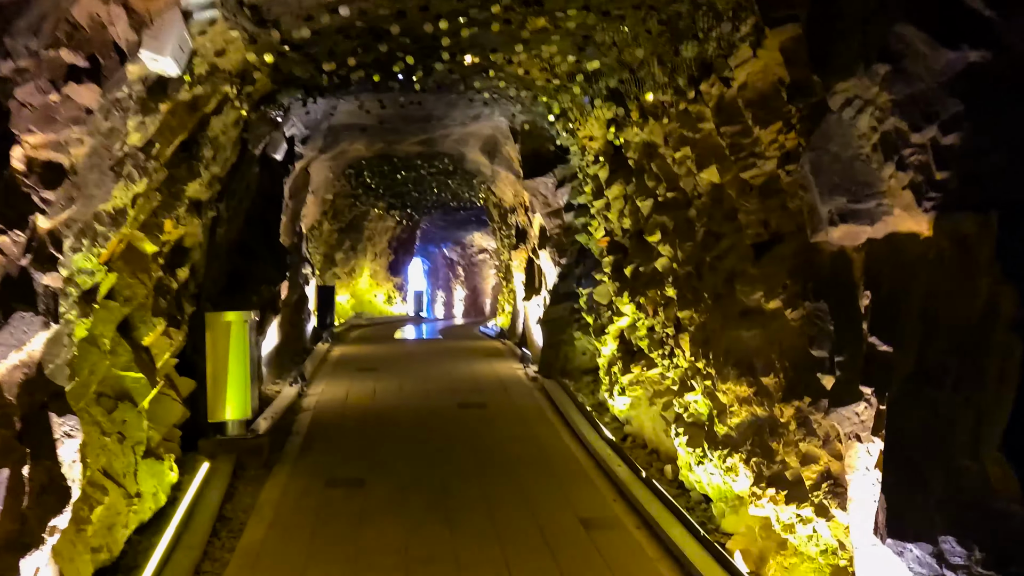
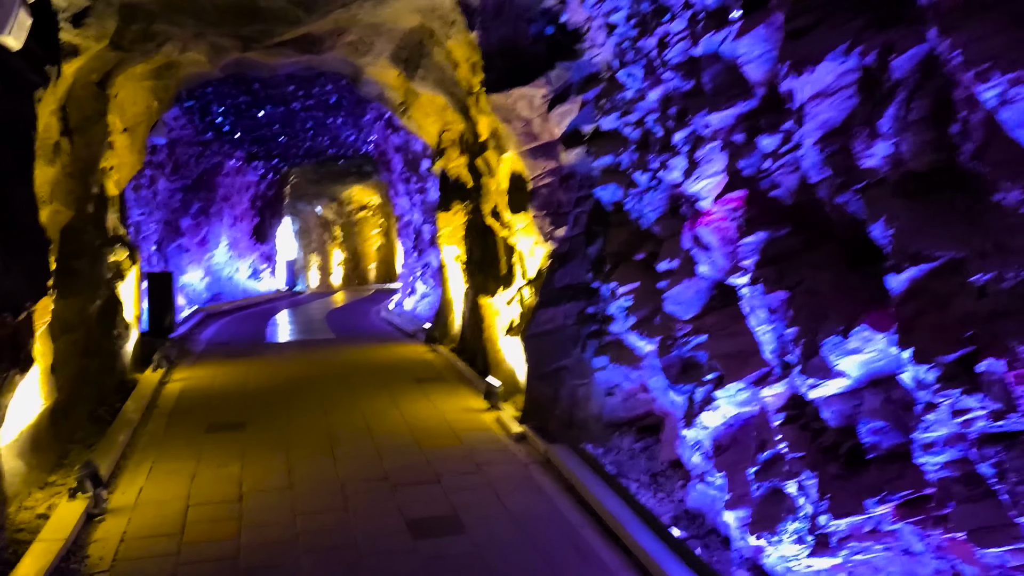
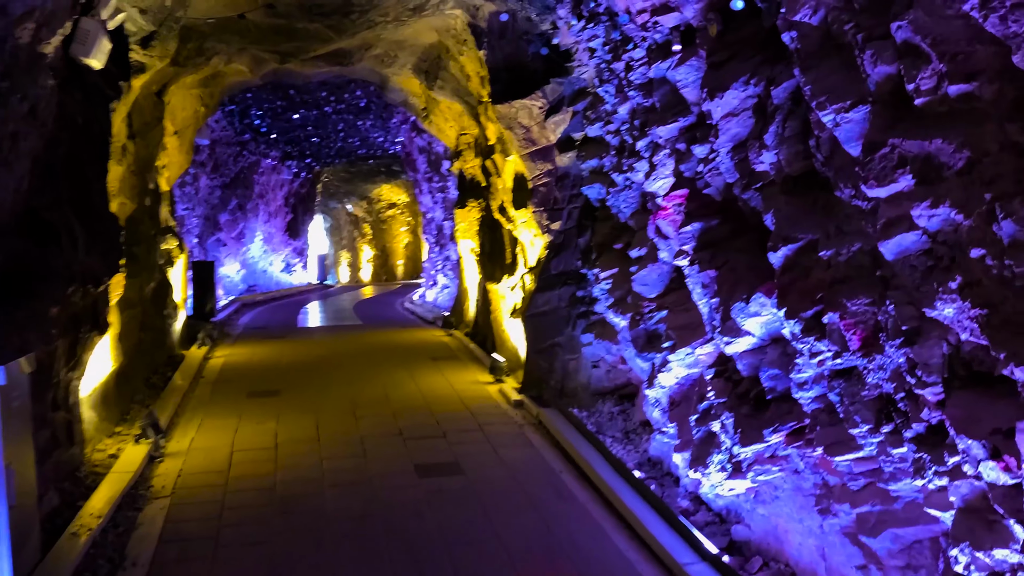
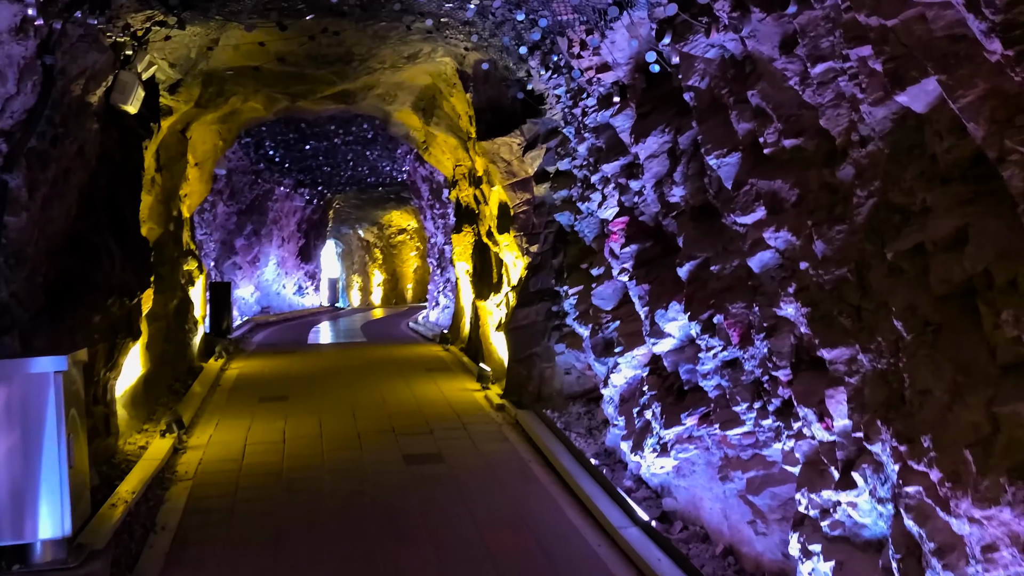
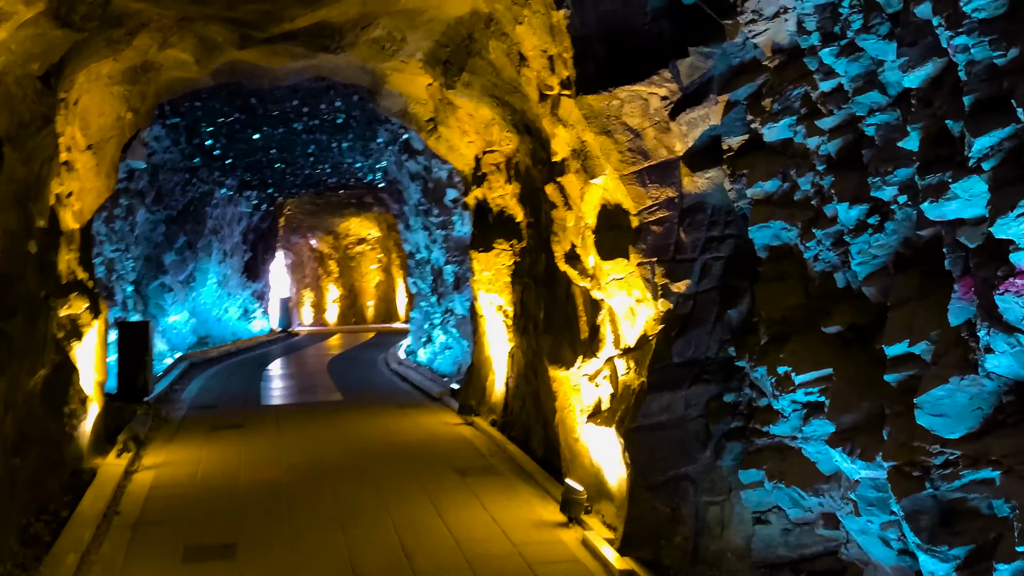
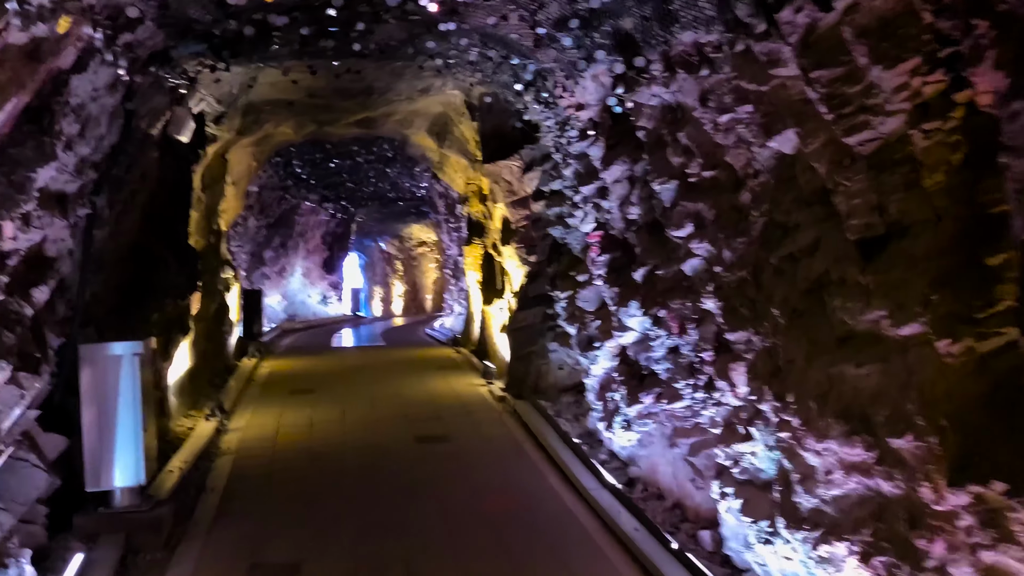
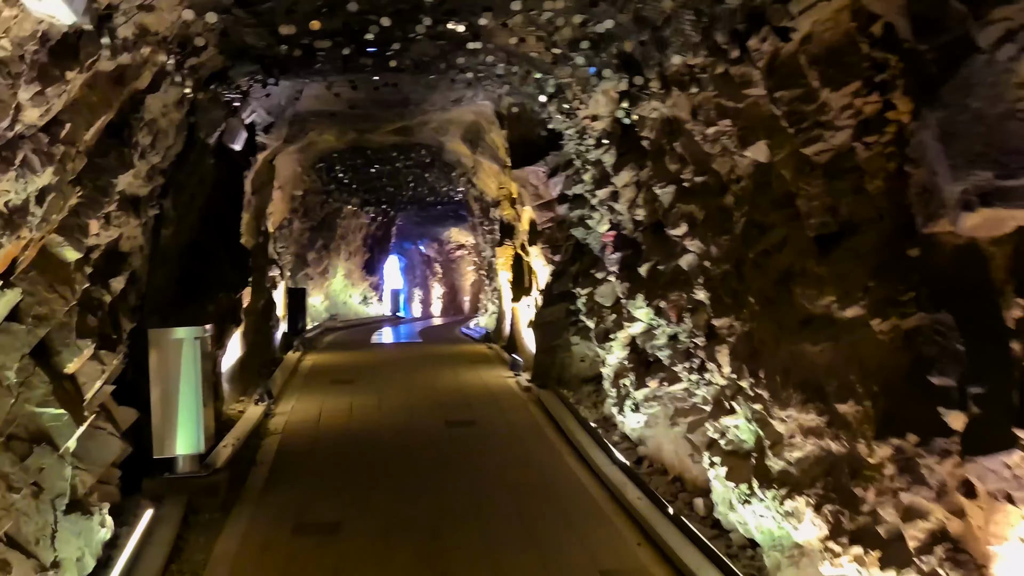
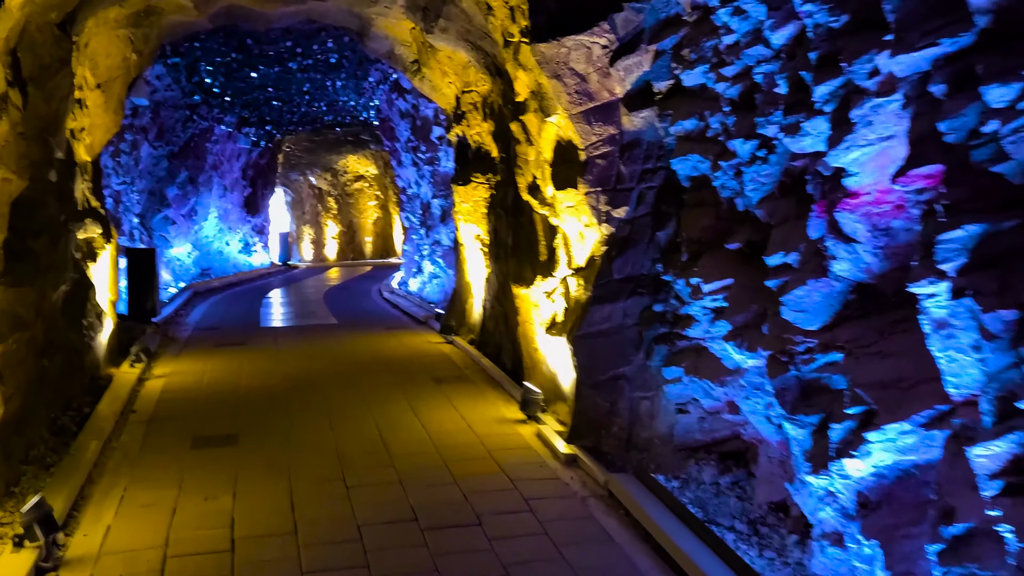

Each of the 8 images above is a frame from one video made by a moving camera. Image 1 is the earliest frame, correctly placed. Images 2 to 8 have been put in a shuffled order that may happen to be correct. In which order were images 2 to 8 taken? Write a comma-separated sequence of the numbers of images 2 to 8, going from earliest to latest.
7, 6, 4, 3, 2, 8, 5
